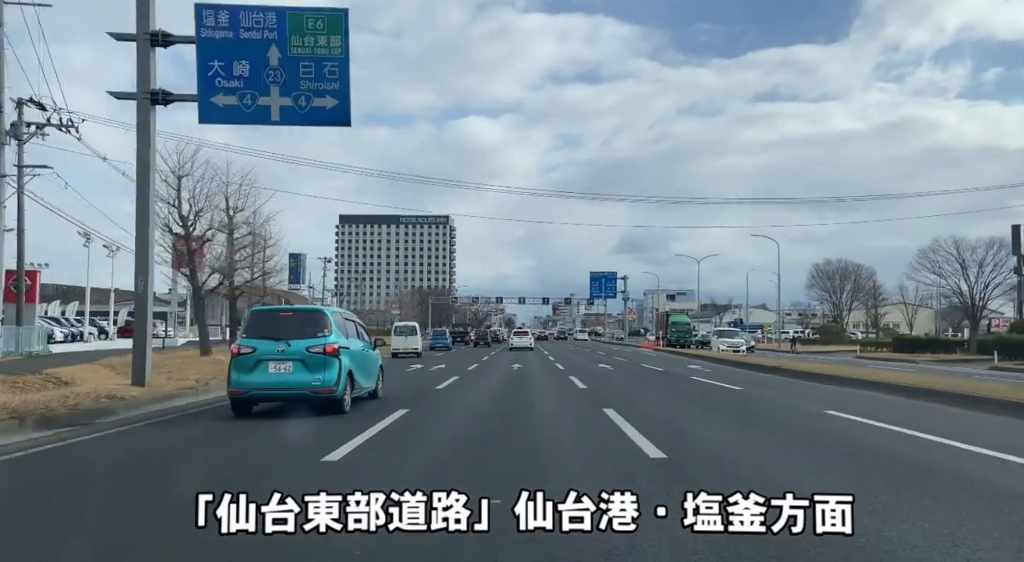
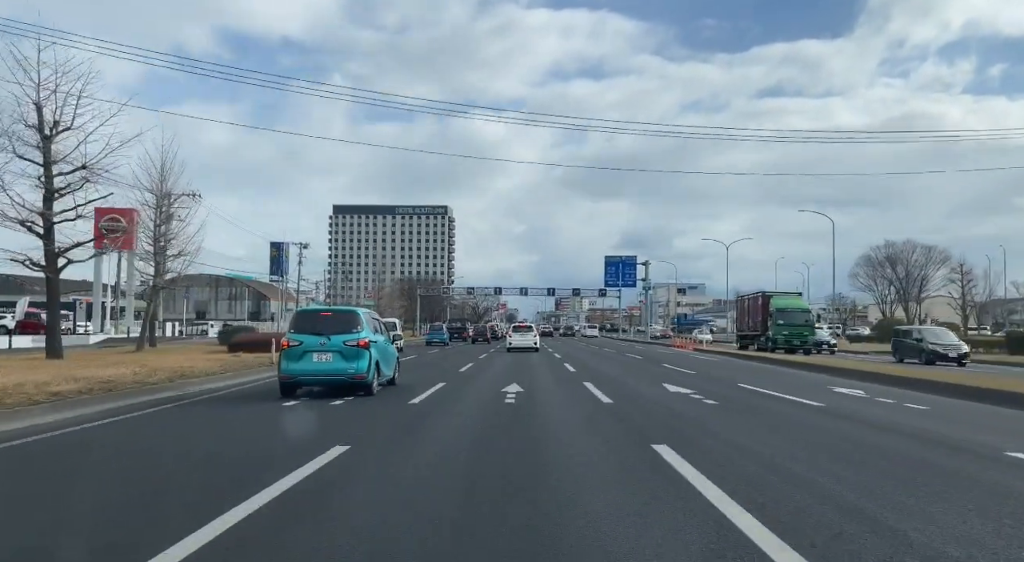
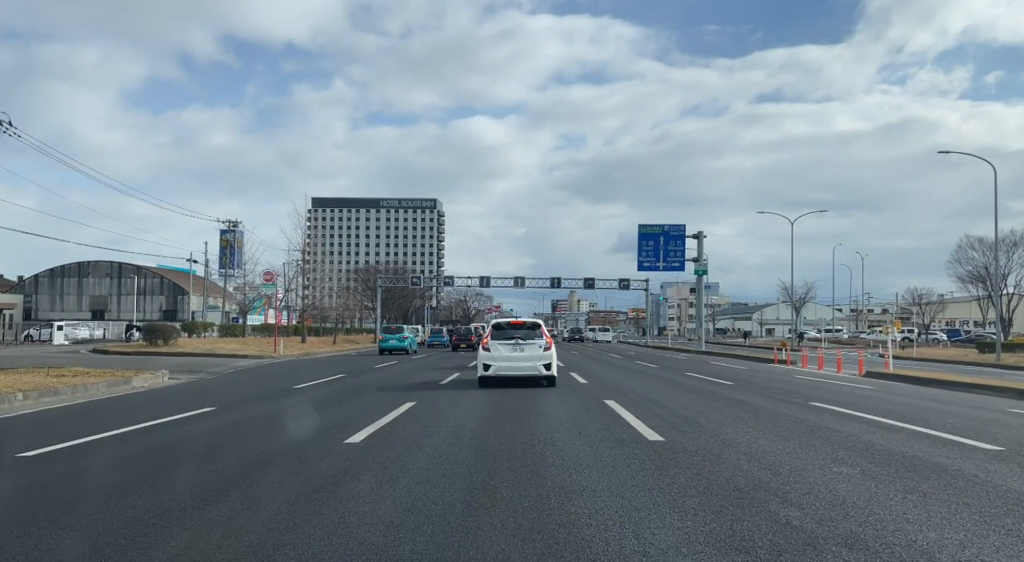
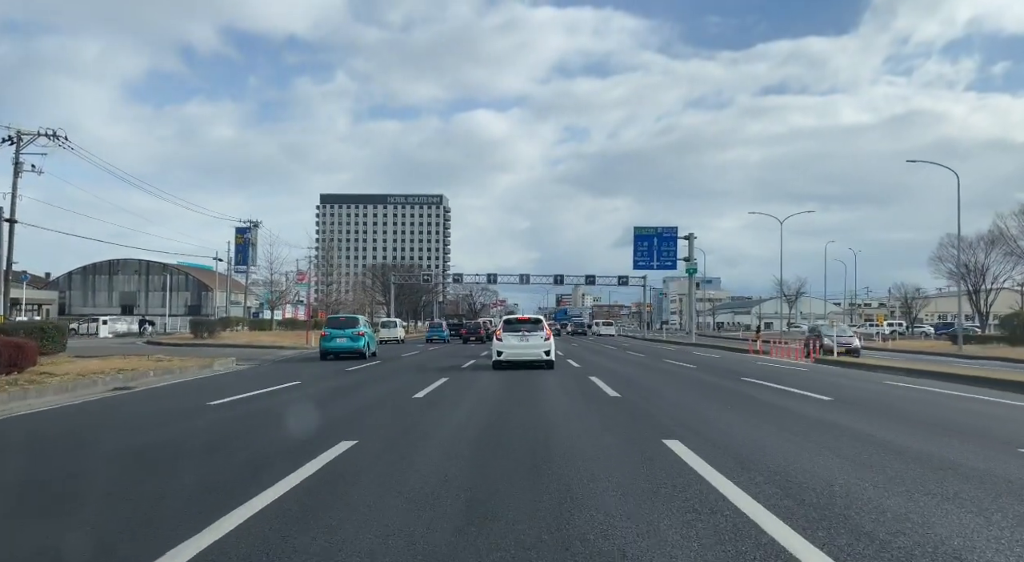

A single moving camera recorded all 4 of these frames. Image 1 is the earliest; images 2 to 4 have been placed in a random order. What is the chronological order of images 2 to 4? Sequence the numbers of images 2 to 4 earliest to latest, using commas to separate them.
2, 4, 3
